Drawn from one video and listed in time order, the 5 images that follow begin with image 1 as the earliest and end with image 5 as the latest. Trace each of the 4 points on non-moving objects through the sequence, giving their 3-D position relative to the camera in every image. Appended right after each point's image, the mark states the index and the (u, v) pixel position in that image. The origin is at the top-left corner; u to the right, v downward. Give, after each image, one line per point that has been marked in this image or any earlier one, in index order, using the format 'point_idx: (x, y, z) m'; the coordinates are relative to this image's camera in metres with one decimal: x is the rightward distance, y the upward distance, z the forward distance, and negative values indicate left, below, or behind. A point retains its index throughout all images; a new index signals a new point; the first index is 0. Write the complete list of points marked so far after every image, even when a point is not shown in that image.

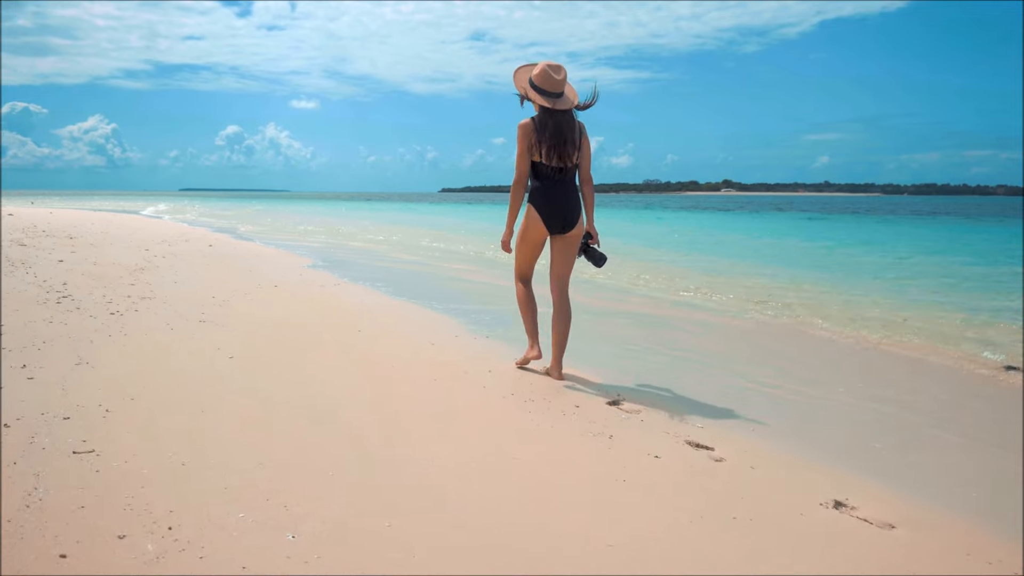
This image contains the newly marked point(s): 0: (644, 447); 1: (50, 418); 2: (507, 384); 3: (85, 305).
0: (+0.6, -0.7, +2.5) m
1: (-1.7, -0.5, +2.2) m
2: (0.0, -0.5, +3.3) m
3: (-3.2, -0.1, +4.6) m
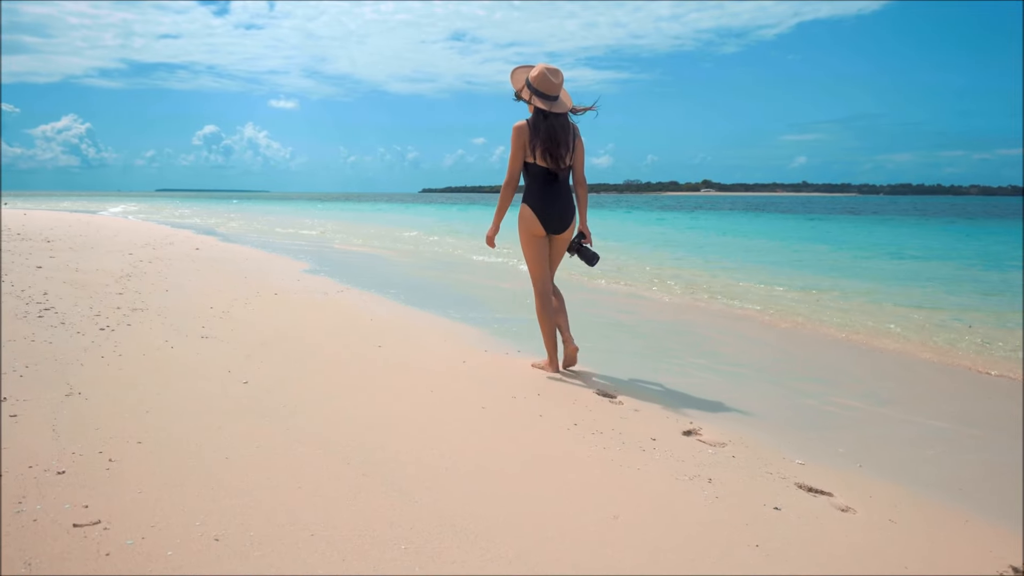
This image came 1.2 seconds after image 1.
0: (+0.9, -0.7, +2.1) m
1: (-1.4, -0.6, +1.8) m
2: (+0.2, -0.6, +2.9) m
3: (-3.0, -0.2, +4.1) m
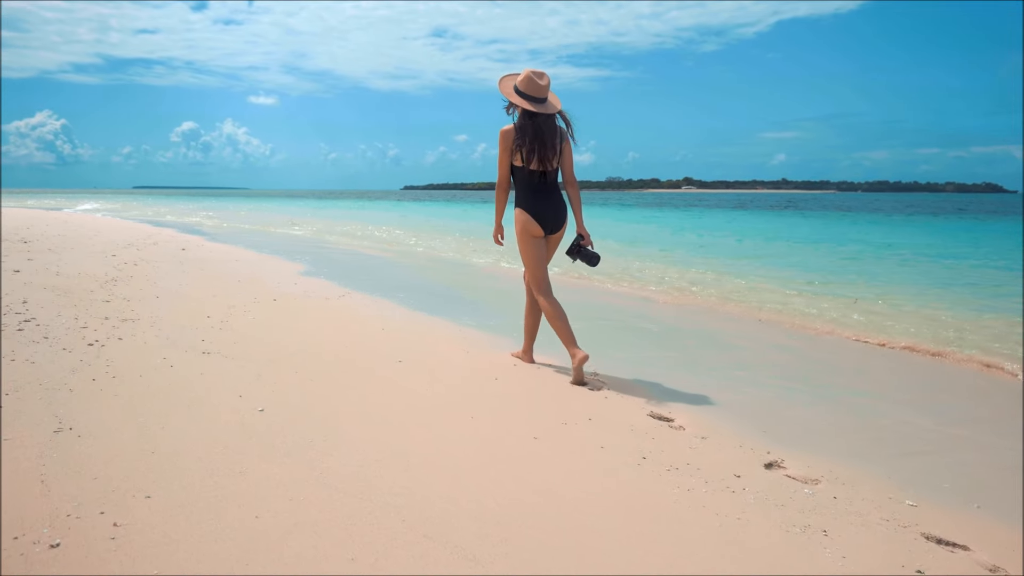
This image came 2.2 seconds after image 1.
0: (+1.1, -0.8, +1.8) m
1: (-1.2, -0.6, +1.4) m
2: (+0.5, -0.6, +2.6) m
3: (-2.8, -0.3, +3.7) m
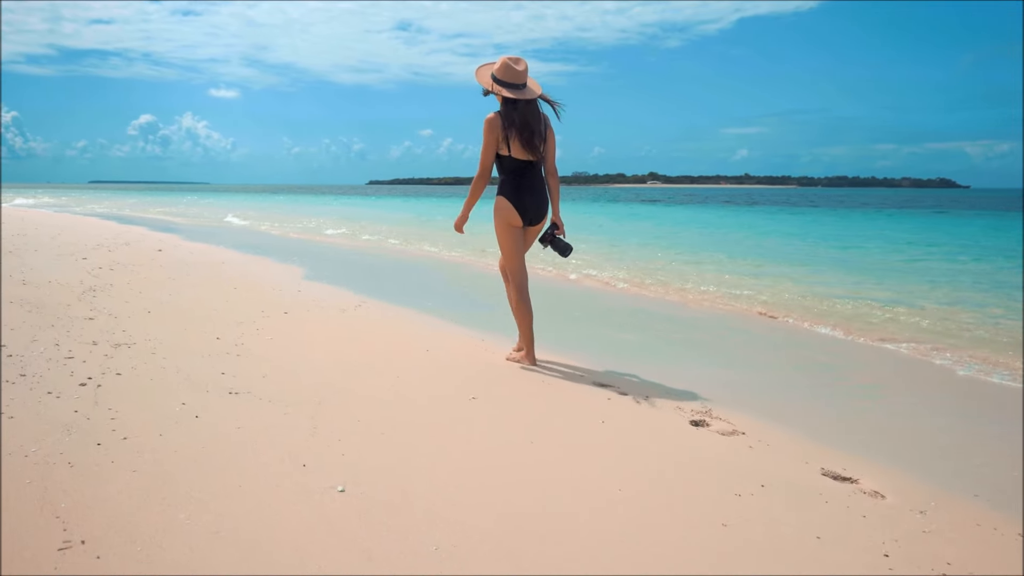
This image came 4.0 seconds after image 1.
0: (+1.7, -0.9, +1.2) m
1: (-0.6, -0.7, +0.8) m
2: (+1.0, -0.7, +2.0) m
3: (-2.3, -0.4, +2.9) m
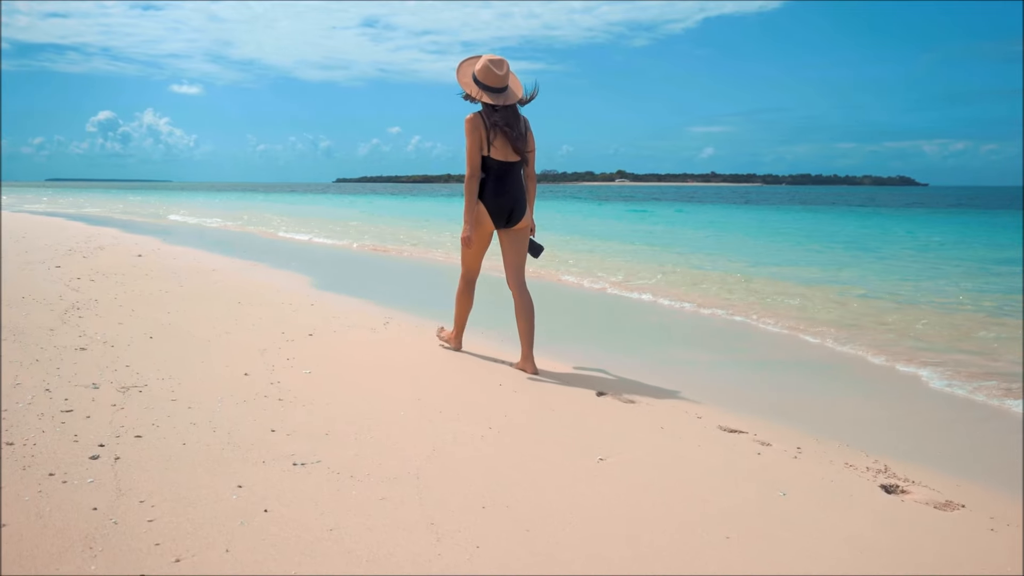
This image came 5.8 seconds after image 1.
0: (+2.3, -1.0, +0.7) m
1: (+0.1, -0.9, +0.1) m
2: (+1.6, -0.8, +1.4) m
3: (-1.8, -0.5, +2.2) m
